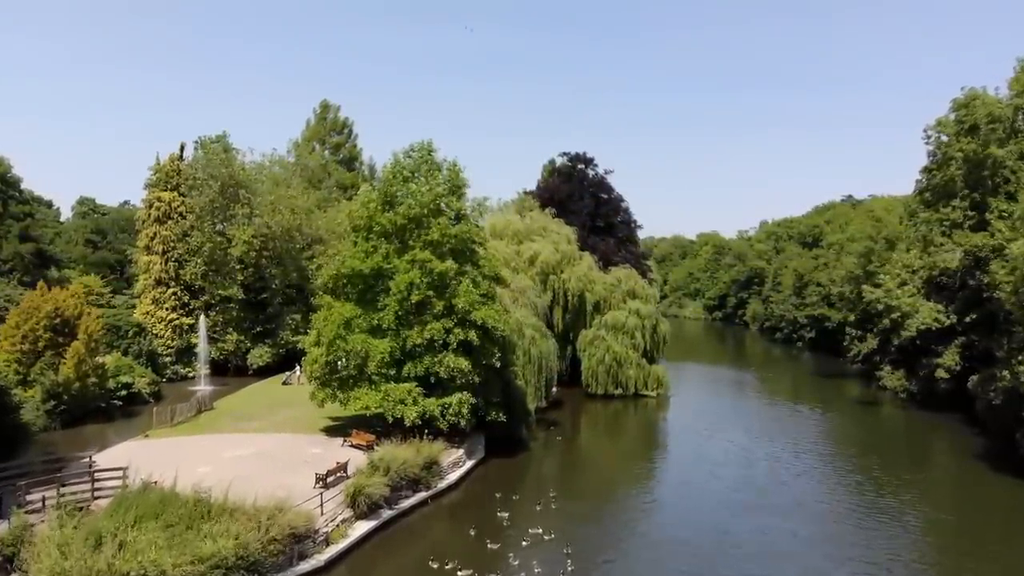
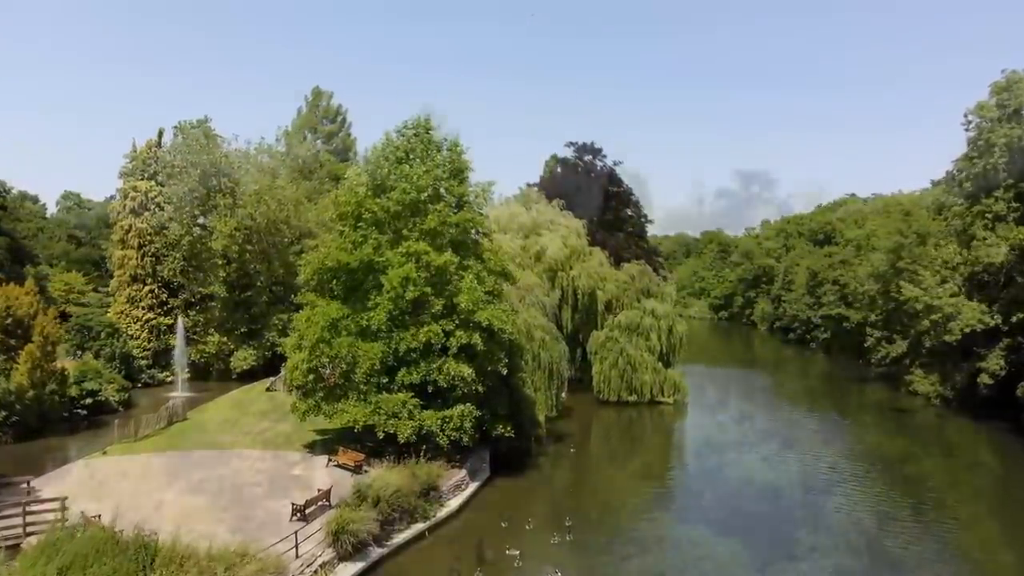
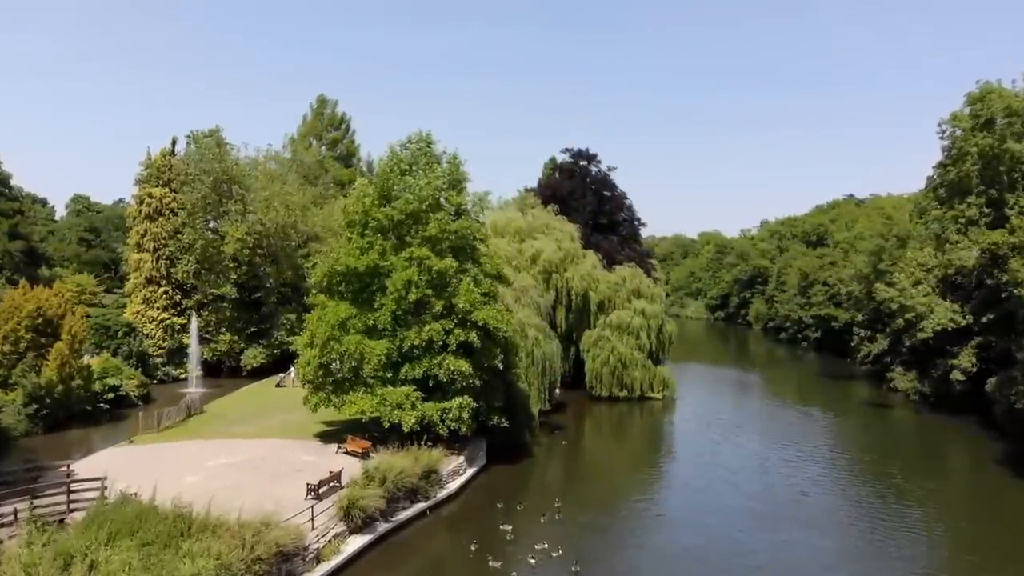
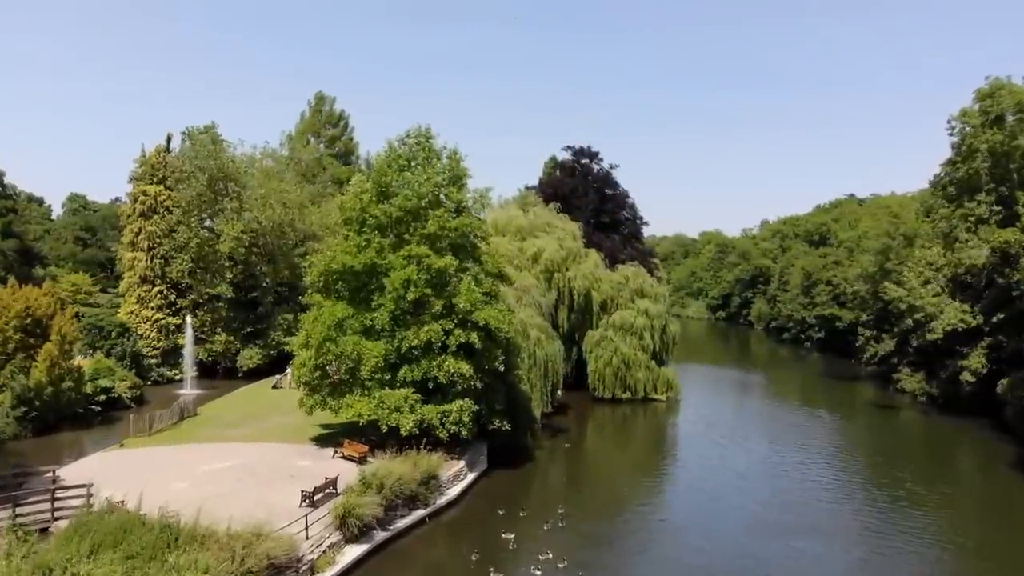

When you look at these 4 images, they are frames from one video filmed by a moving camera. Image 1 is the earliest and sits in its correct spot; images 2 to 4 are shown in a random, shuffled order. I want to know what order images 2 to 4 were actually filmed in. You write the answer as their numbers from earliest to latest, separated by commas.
3, 4, 2
